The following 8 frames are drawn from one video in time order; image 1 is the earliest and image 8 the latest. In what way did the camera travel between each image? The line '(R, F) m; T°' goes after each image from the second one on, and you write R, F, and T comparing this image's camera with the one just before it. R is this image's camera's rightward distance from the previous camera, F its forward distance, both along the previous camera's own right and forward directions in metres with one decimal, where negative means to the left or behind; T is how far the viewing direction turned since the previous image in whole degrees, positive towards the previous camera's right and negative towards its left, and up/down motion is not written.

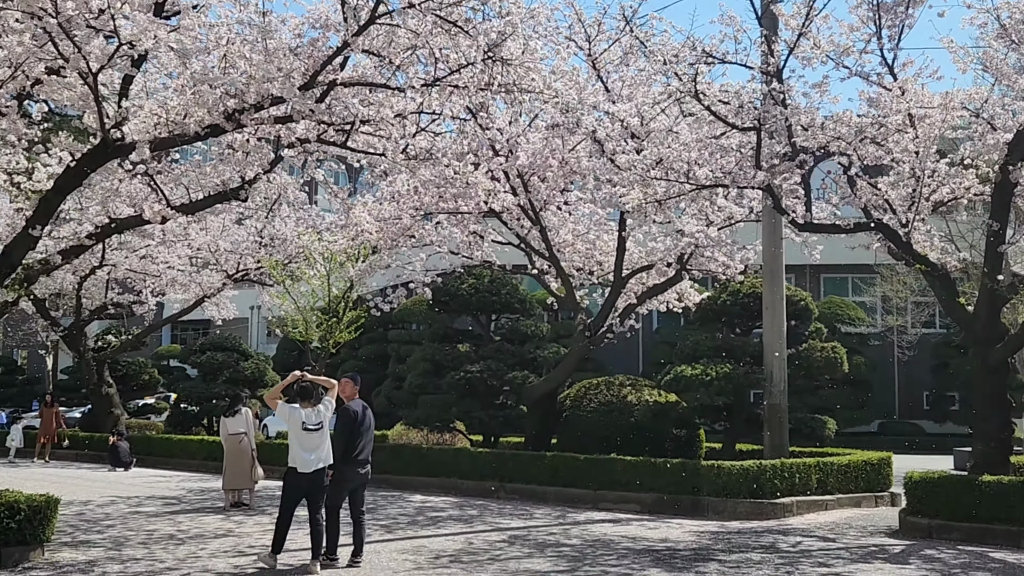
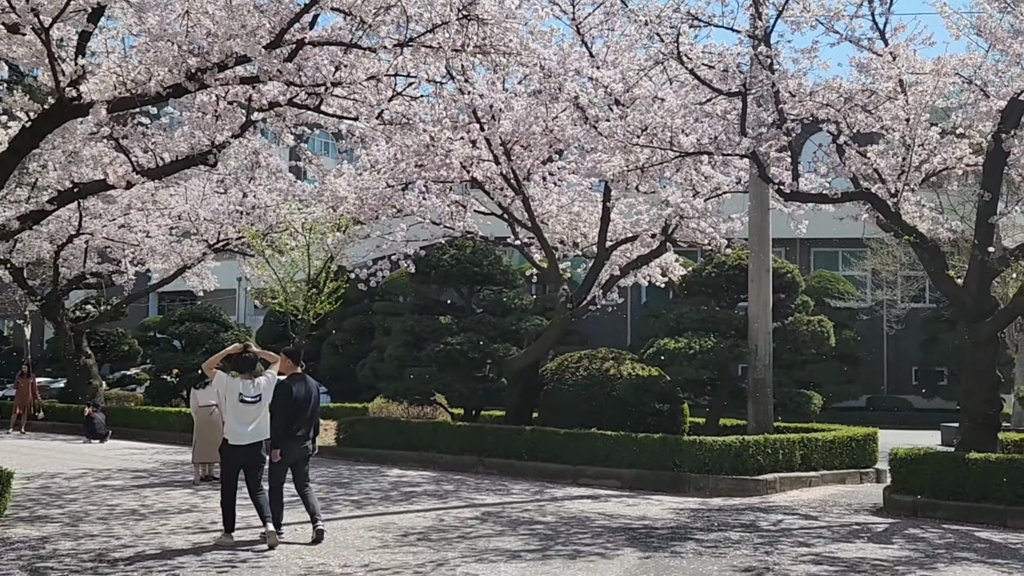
(+0.1, +0.3) m; 0°
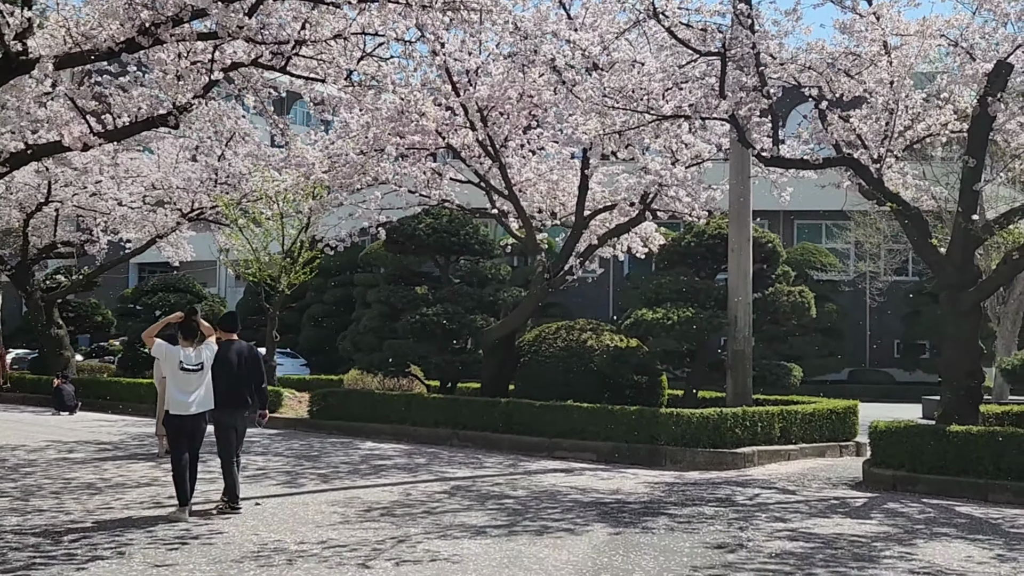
(+0.1, +0.3) m; +1°
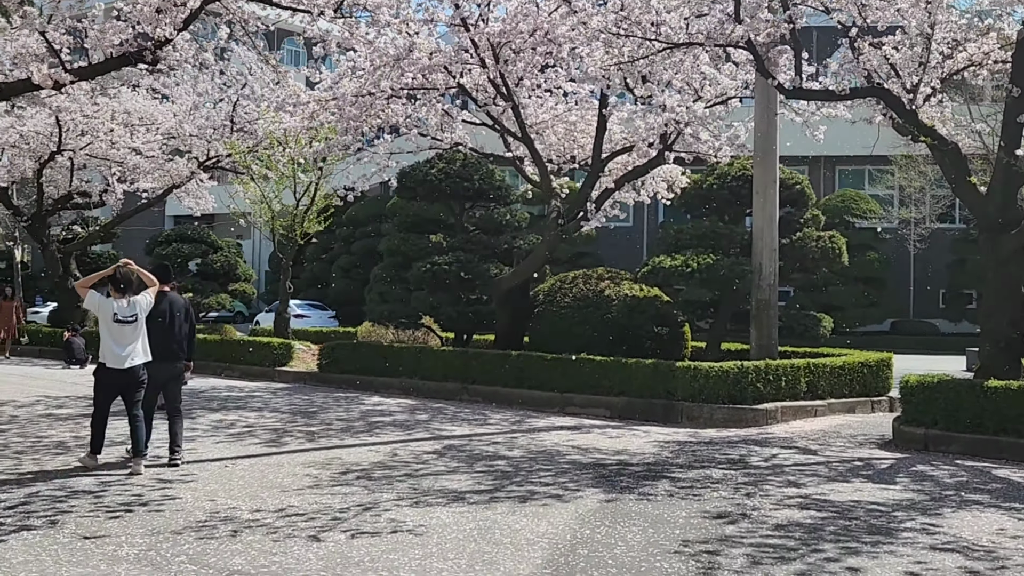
(+0.4, +0.7) m; -2°
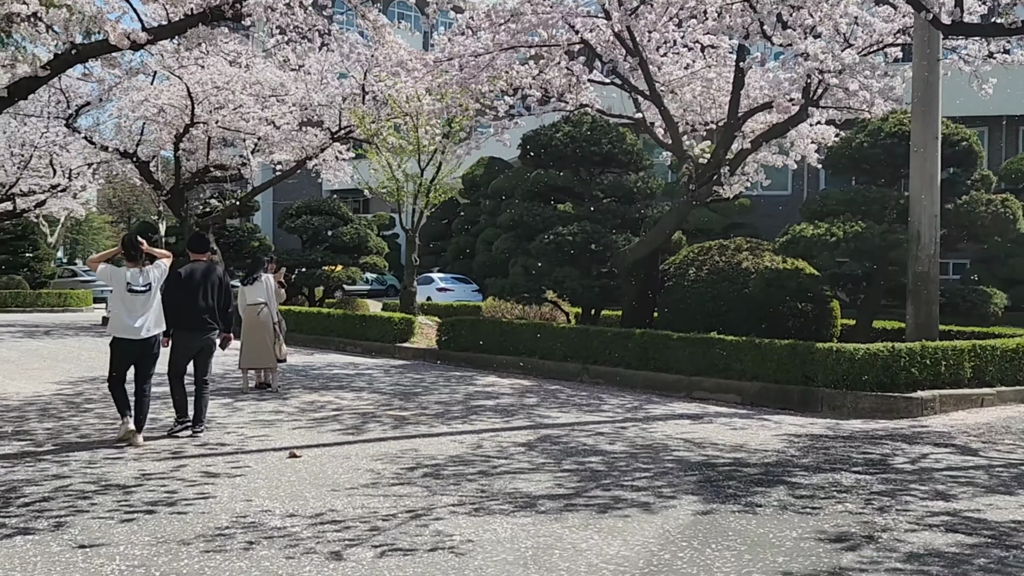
(+0.4, +1.0) m; -8°
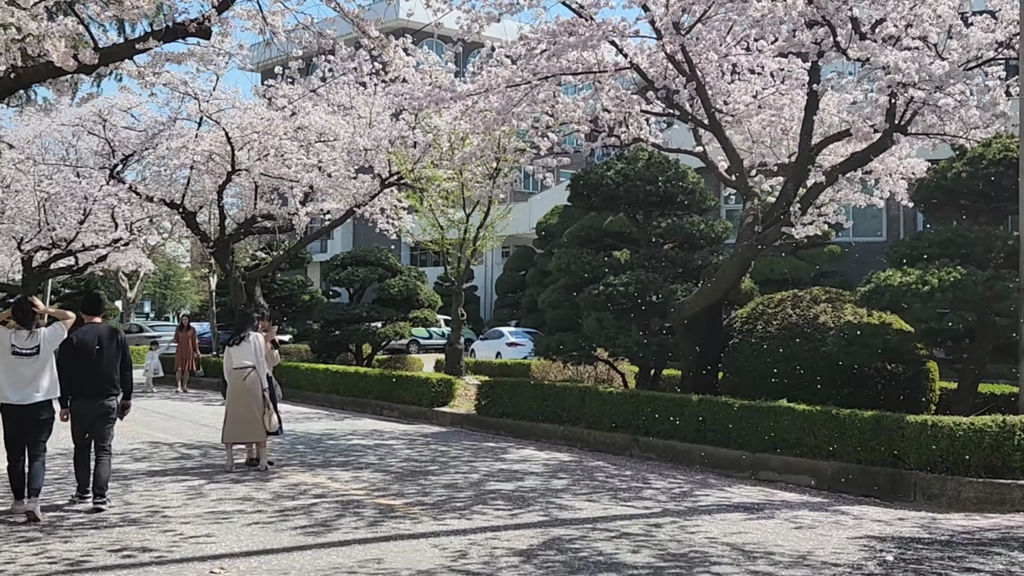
(+0.5, +1.5) m; -5°
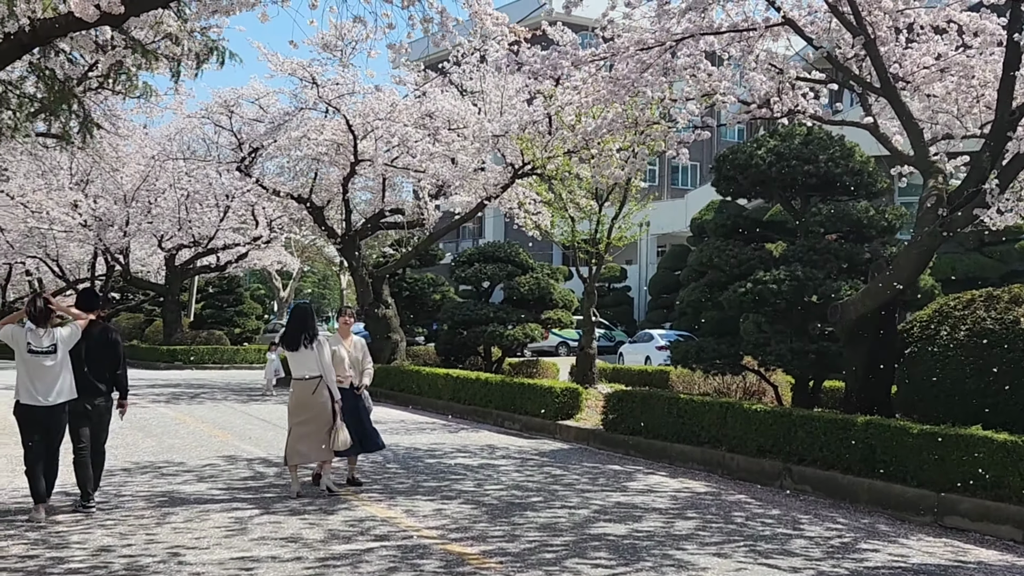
(+0.3, +1.5) m; -8°
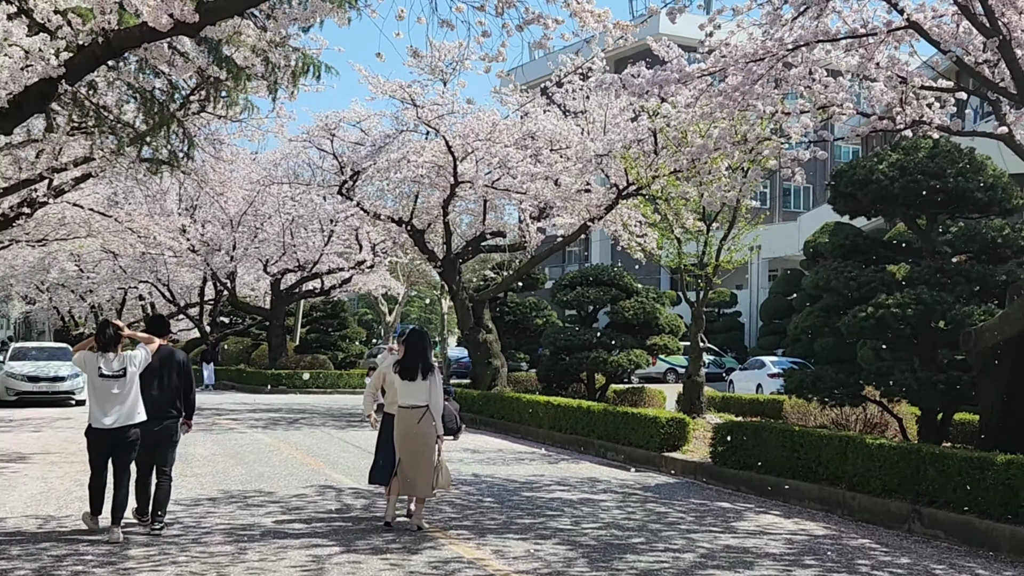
(+0.1, +0.5) m; -6°
